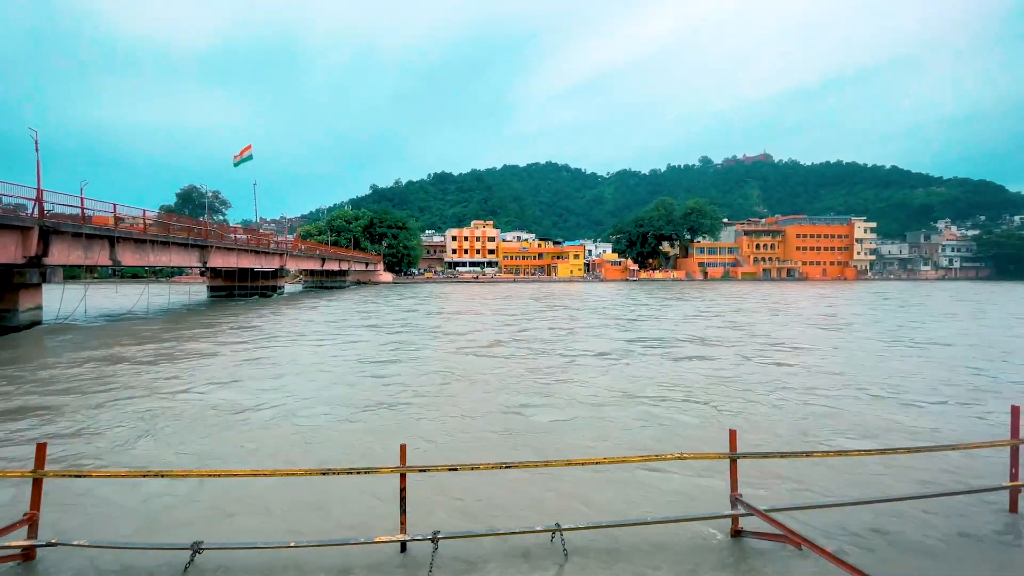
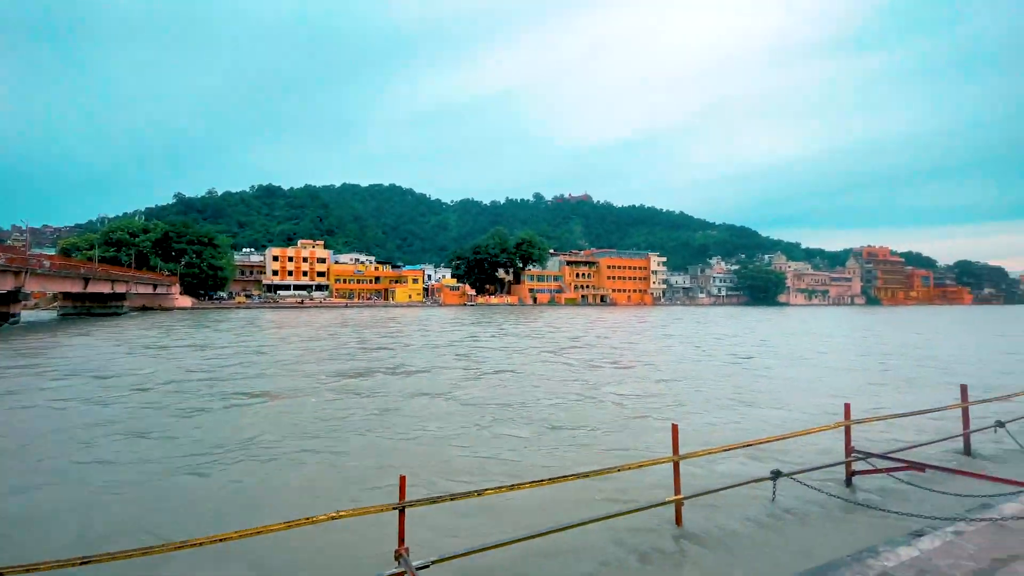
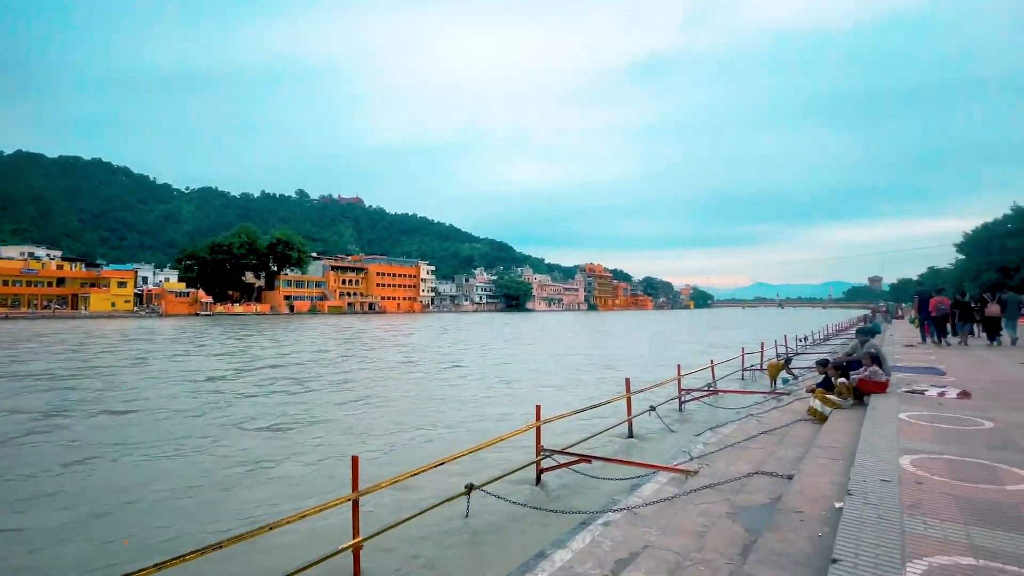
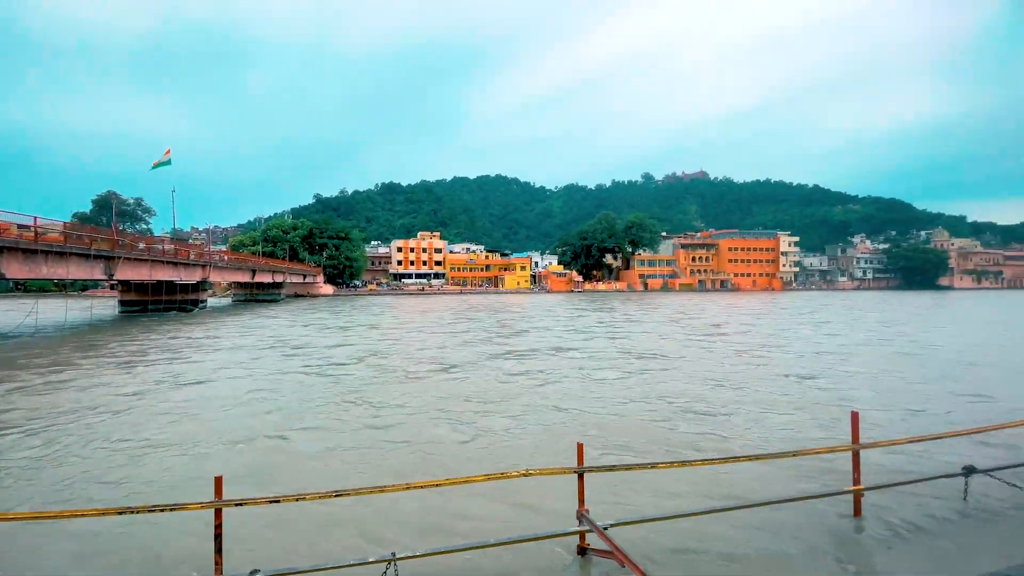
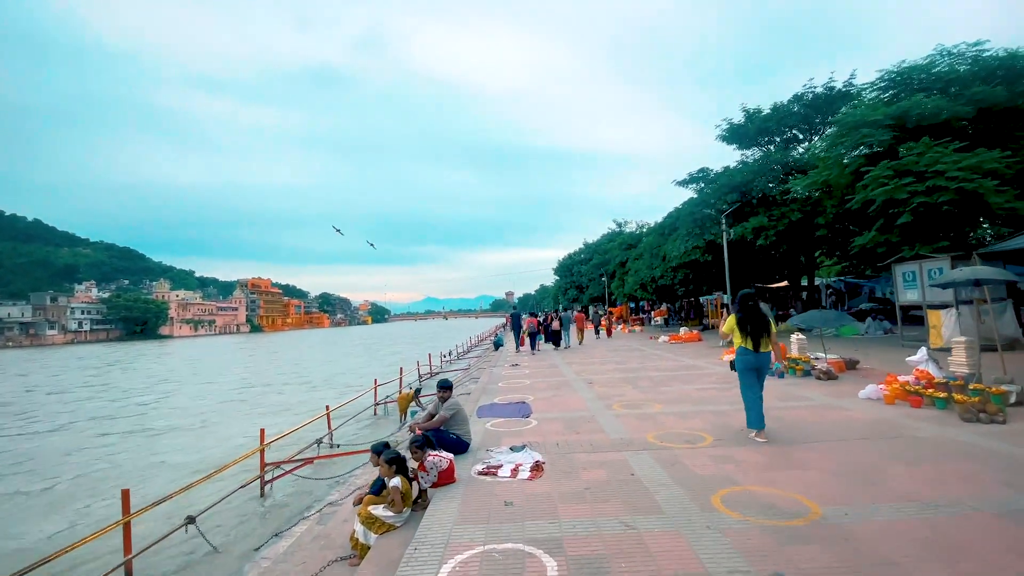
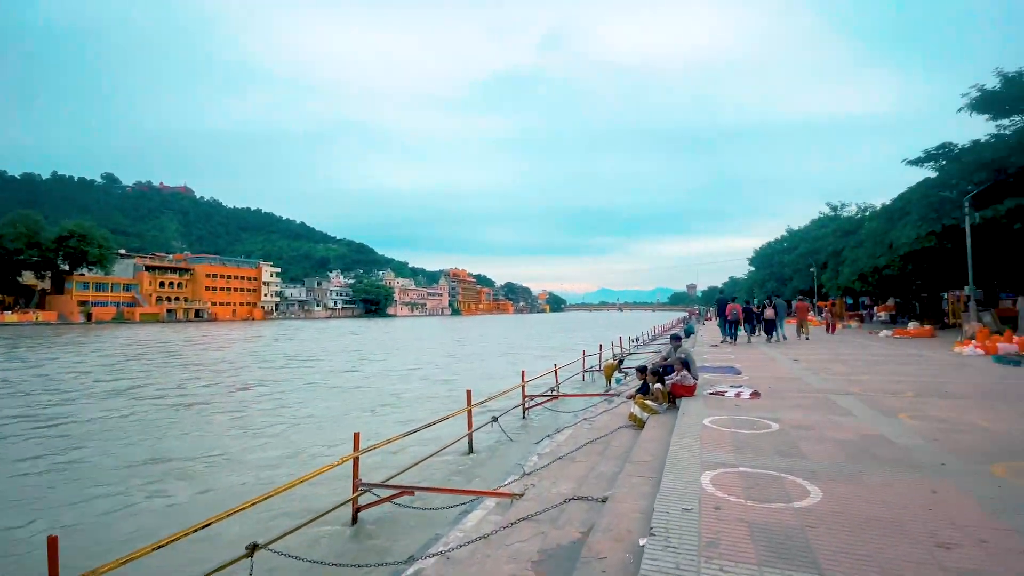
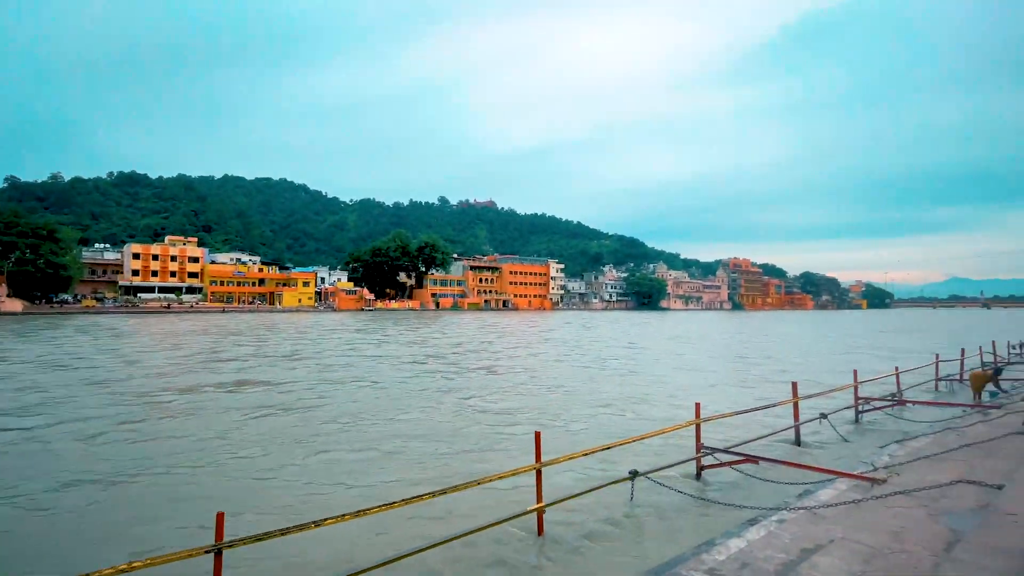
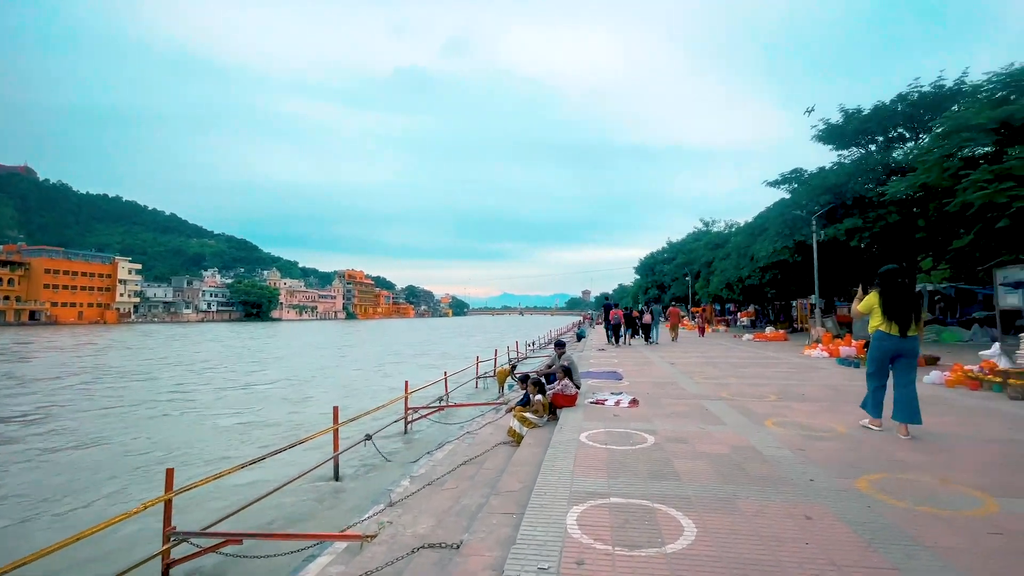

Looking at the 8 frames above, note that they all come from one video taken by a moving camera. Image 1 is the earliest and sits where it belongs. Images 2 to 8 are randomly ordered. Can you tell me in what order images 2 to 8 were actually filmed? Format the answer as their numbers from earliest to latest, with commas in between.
4, 2, 7, 3, 6, 8, 5
